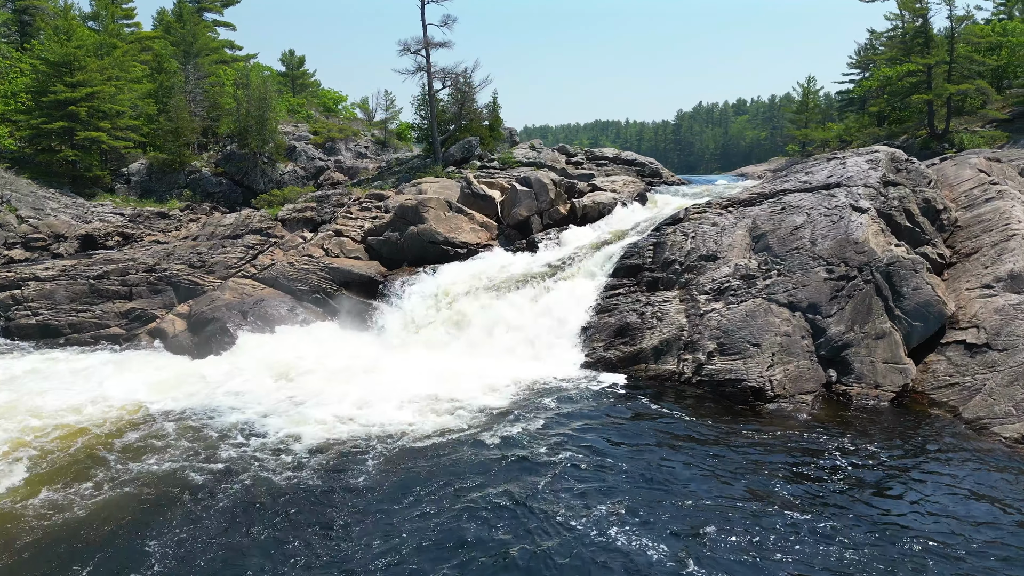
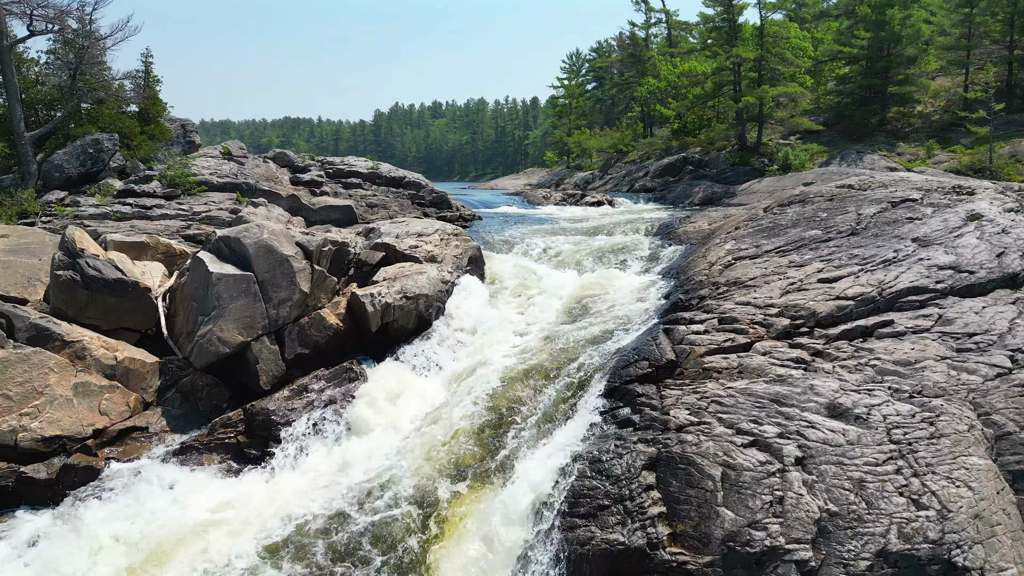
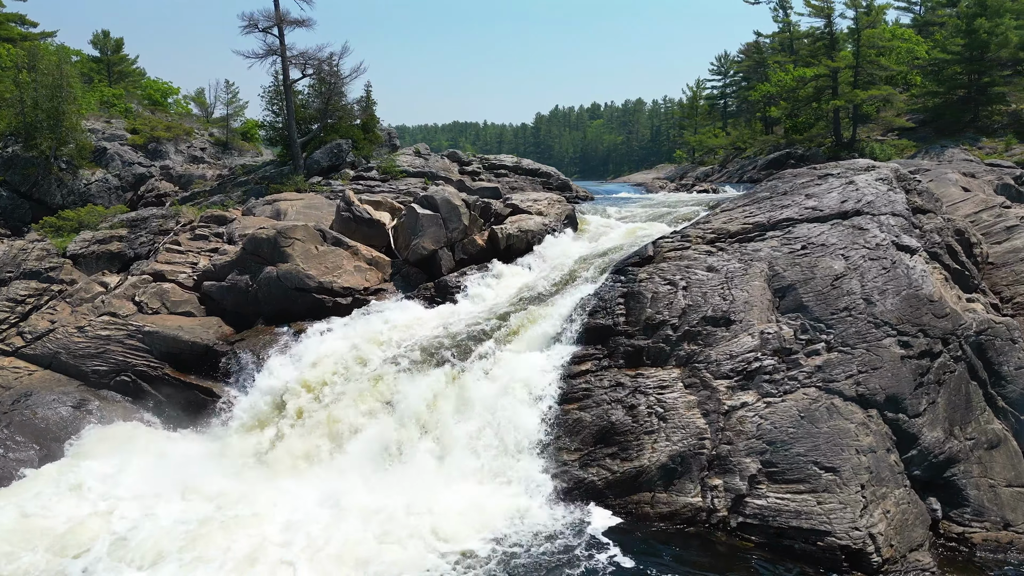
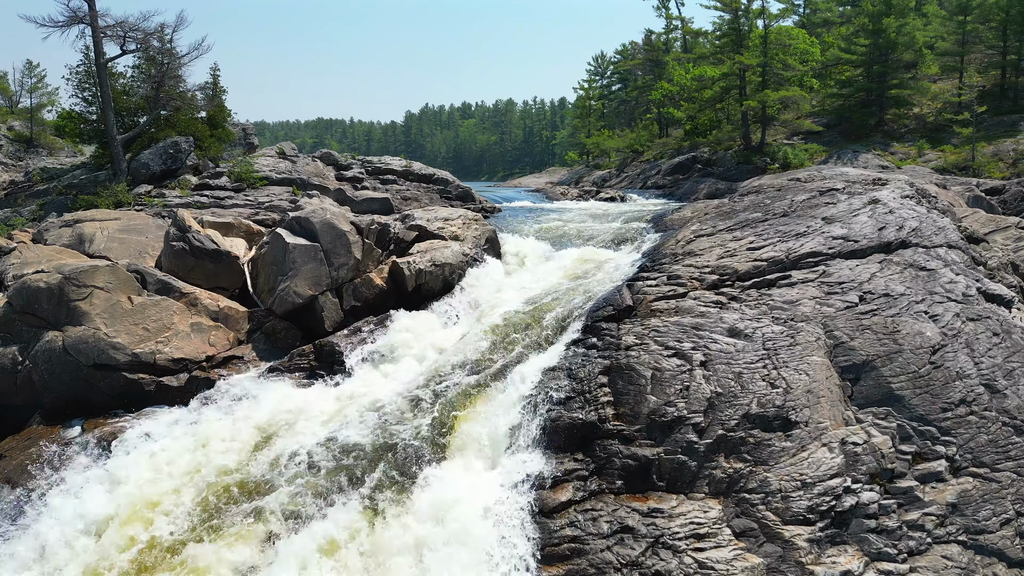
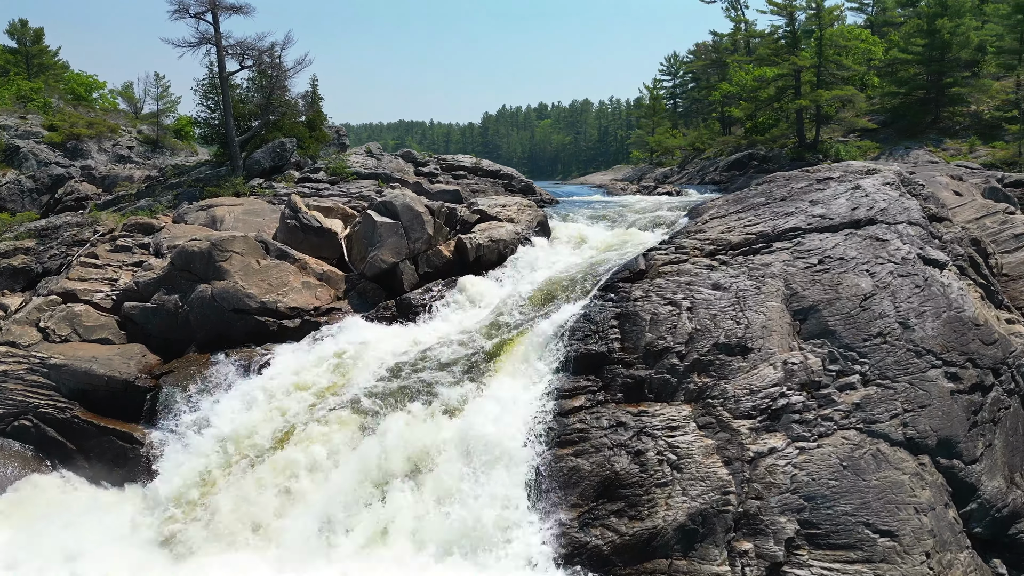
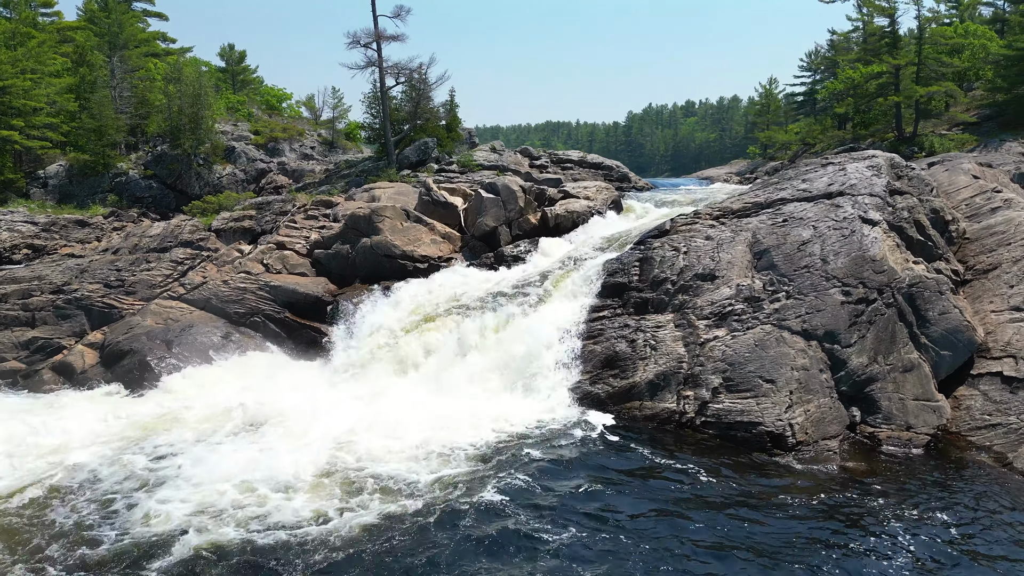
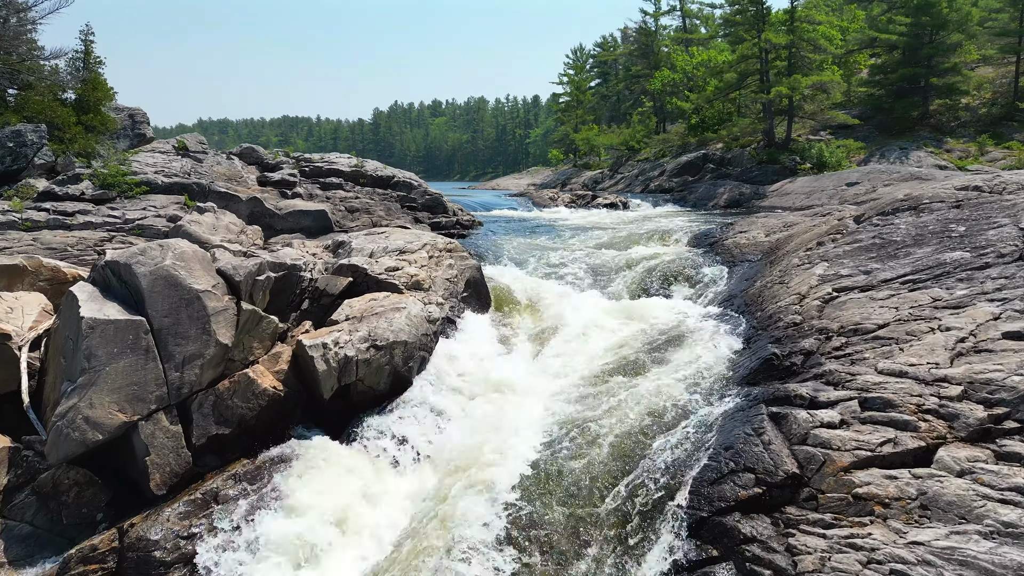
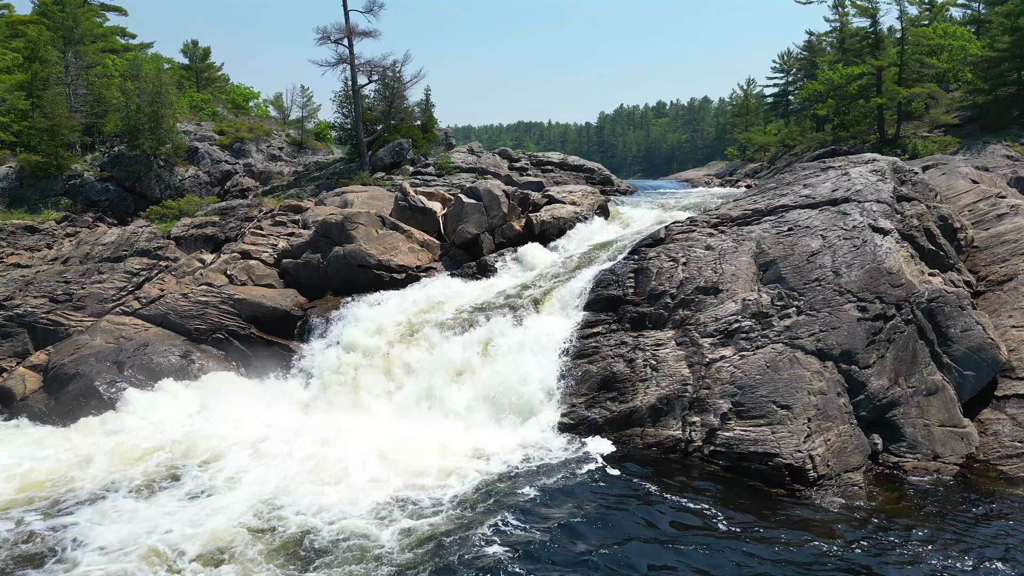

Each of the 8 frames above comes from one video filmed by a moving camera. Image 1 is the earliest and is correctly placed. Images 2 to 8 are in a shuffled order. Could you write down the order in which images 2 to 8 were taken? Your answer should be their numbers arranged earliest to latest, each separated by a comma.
6, 8, 3, 5, 4, 2, 7
